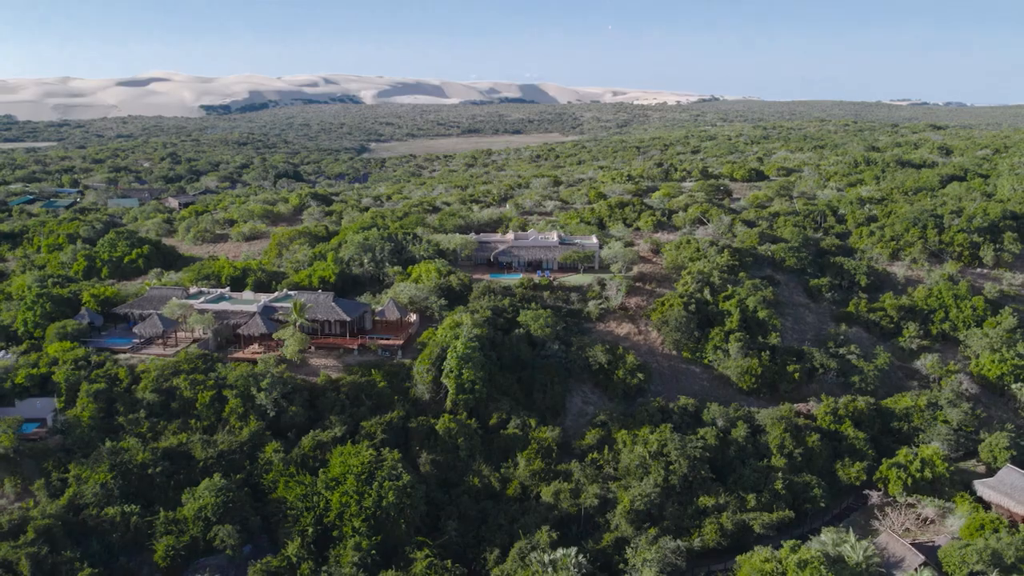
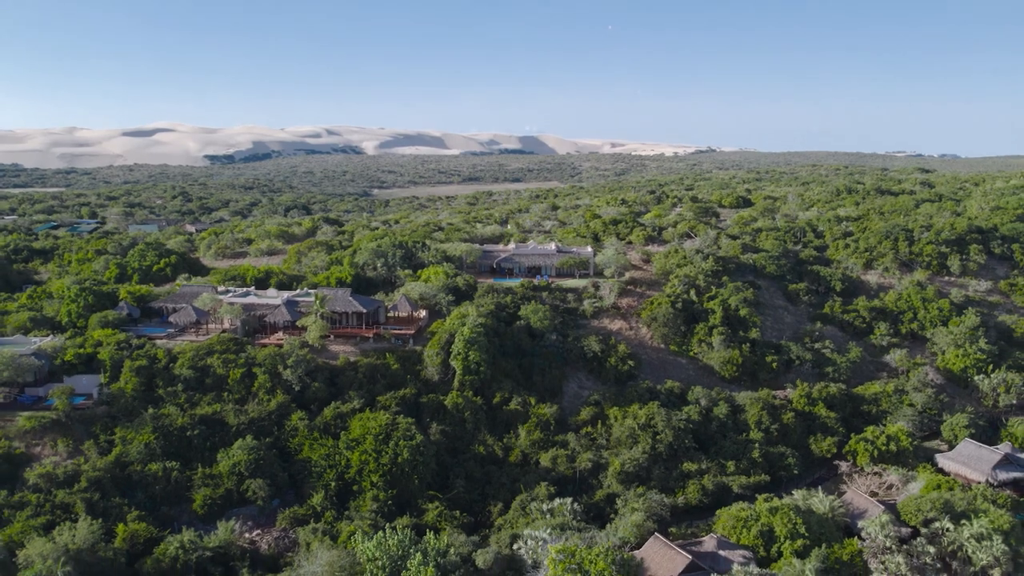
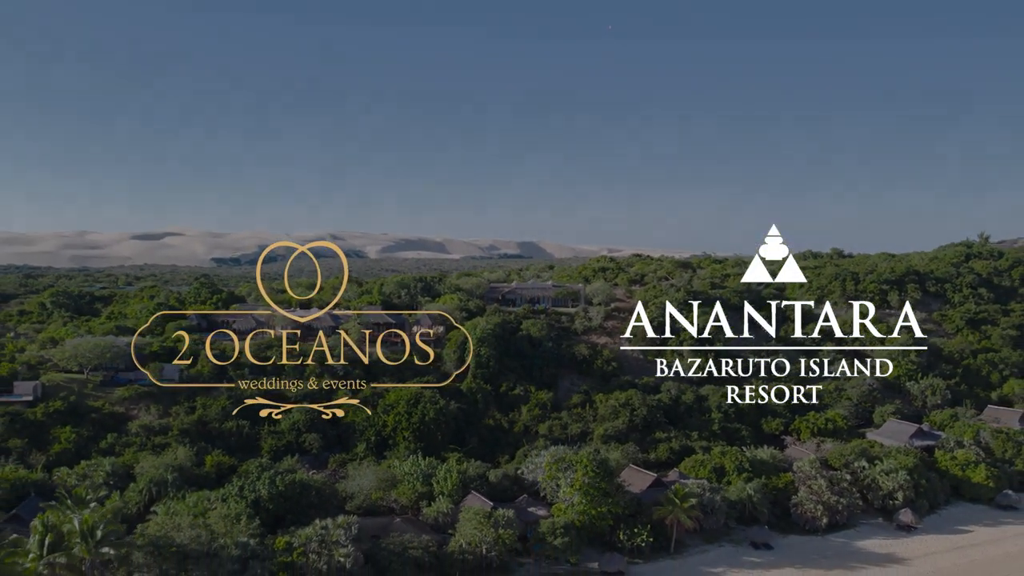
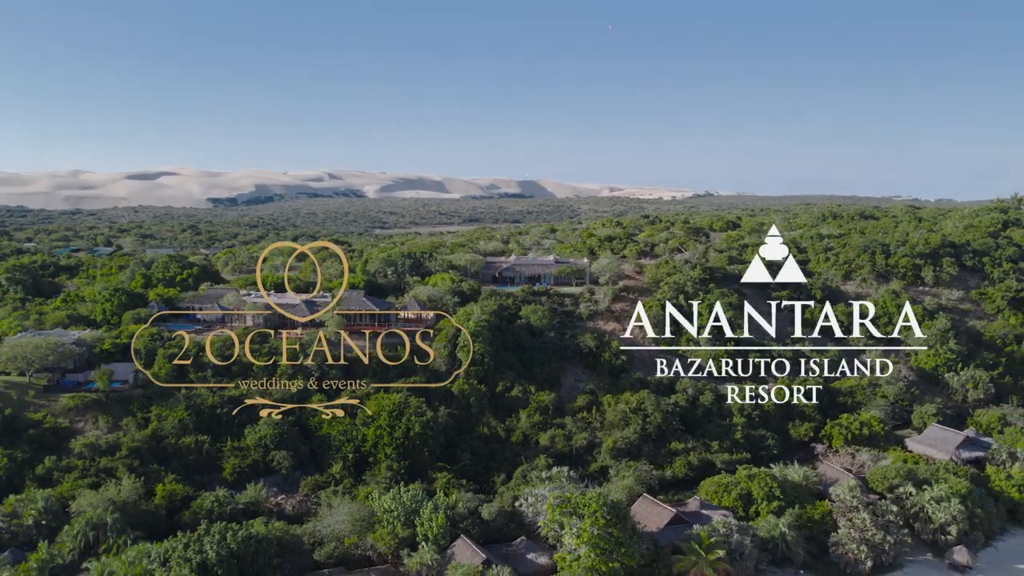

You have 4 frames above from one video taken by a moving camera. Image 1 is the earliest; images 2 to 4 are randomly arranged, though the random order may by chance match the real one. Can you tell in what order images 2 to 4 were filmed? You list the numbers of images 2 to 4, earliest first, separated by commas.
2, 4, 3
